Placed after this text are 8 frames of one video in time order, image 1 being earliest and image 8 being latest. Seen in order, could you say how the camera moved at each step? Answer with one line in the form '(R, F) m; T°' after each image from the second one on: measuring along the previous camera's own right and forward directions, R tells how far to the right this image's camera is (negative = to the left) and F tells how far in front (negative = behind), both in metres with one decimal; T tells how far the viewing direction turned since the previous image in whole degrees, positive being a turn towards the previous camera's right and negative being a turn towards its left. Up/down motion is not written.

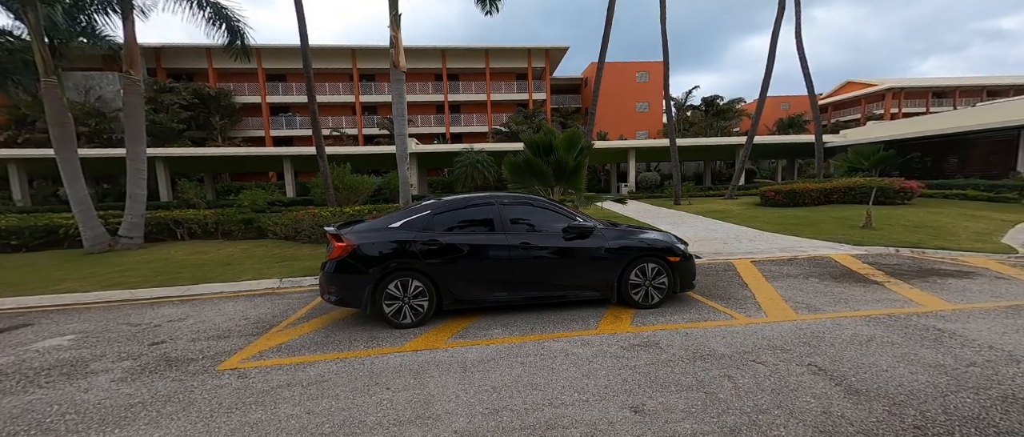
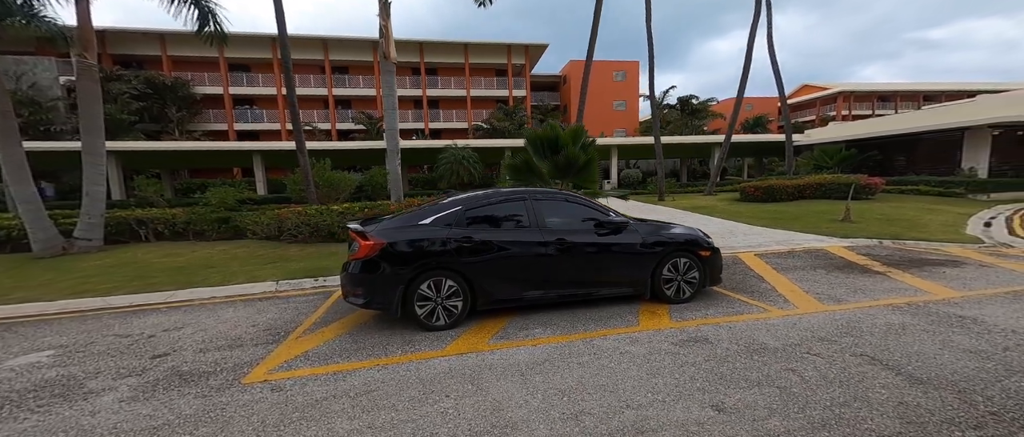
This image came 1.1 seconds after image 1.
(-0.7, +0.2) m; +5°
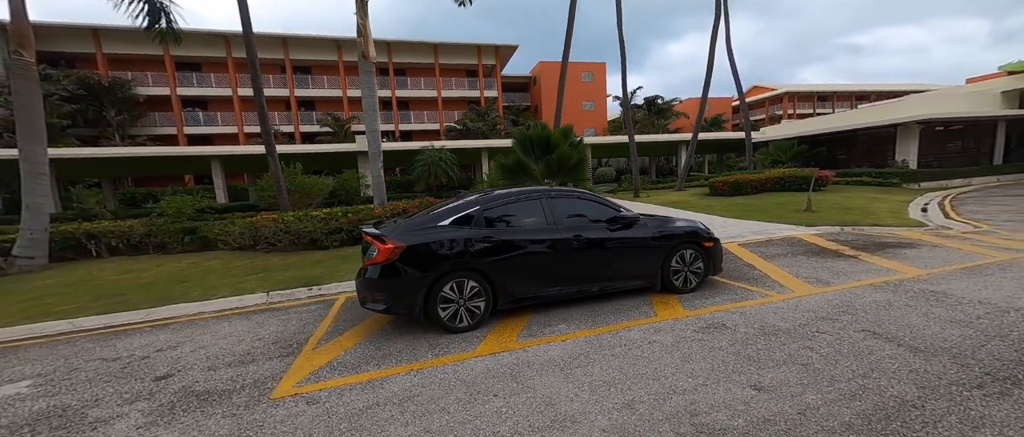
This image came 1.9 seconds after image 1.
(-0.5, 0.0) m; +5°
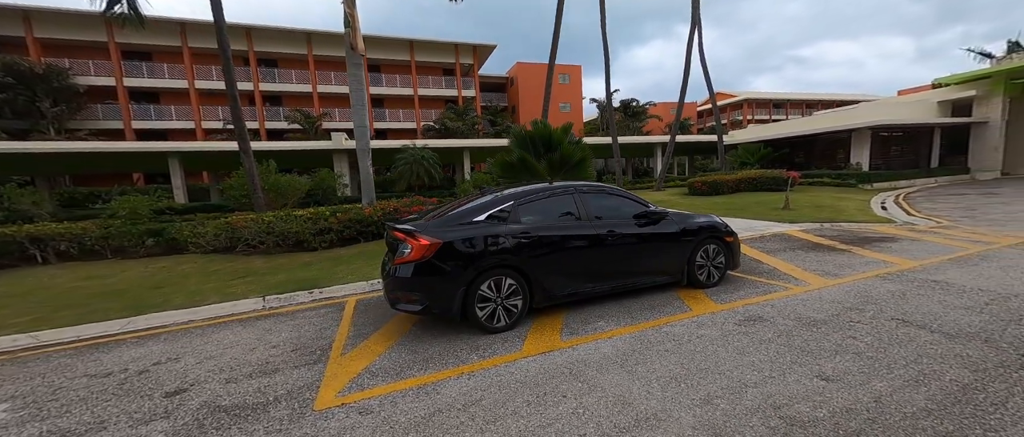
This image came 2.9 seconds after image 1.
(-0.7, +0.1) m; +5°
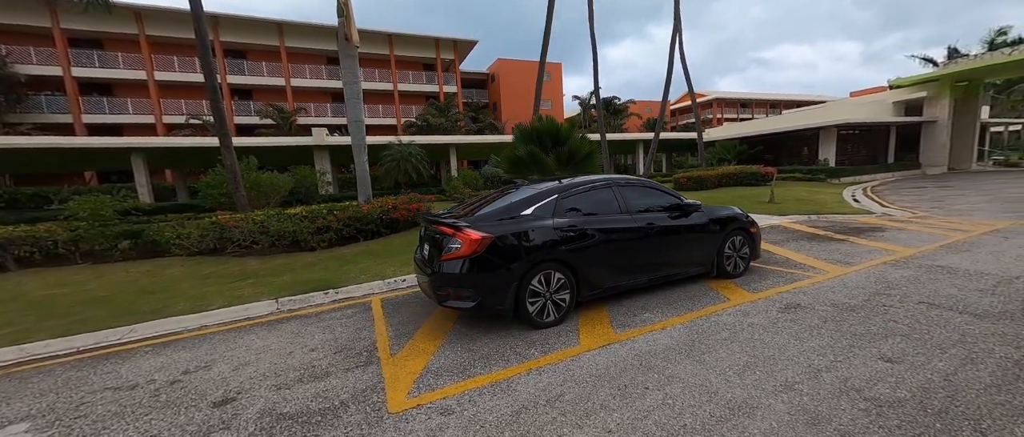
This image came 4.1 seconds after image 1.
(-0.7, +0.1) m; +4°
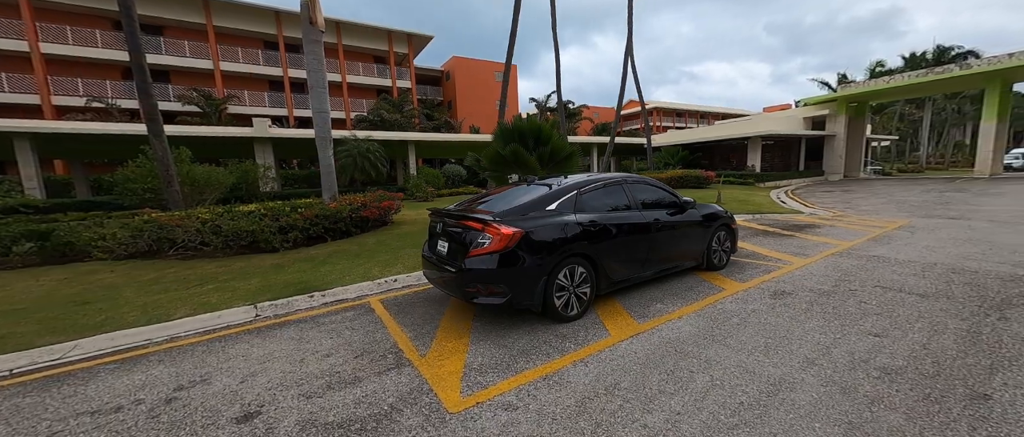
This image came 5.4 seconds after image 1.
(-0.7, +0.1) m; +9°
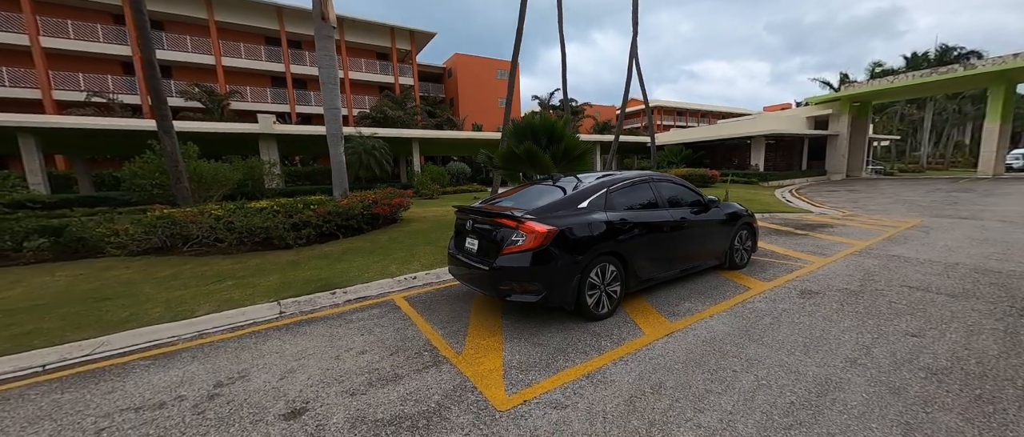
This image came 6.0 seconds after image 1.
(-0.3, 0.0) m; 0°
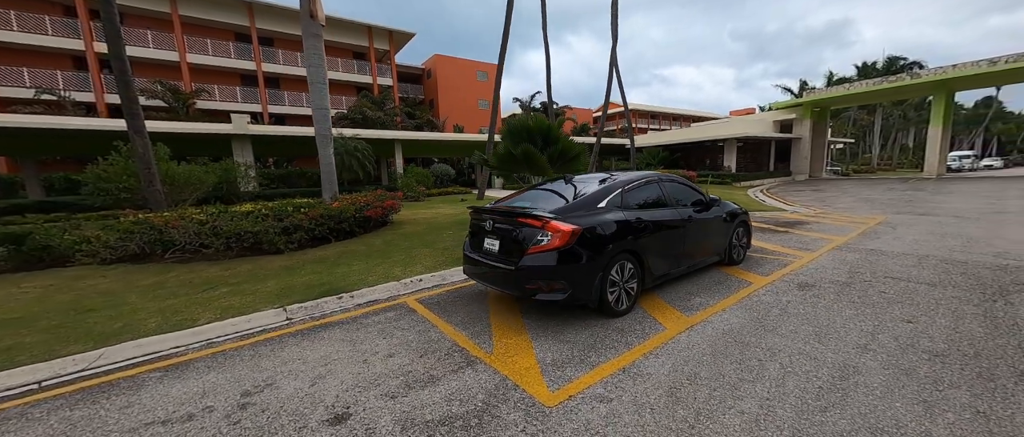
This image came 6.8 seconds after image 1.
(-0.4, 0.0) m; +4°
